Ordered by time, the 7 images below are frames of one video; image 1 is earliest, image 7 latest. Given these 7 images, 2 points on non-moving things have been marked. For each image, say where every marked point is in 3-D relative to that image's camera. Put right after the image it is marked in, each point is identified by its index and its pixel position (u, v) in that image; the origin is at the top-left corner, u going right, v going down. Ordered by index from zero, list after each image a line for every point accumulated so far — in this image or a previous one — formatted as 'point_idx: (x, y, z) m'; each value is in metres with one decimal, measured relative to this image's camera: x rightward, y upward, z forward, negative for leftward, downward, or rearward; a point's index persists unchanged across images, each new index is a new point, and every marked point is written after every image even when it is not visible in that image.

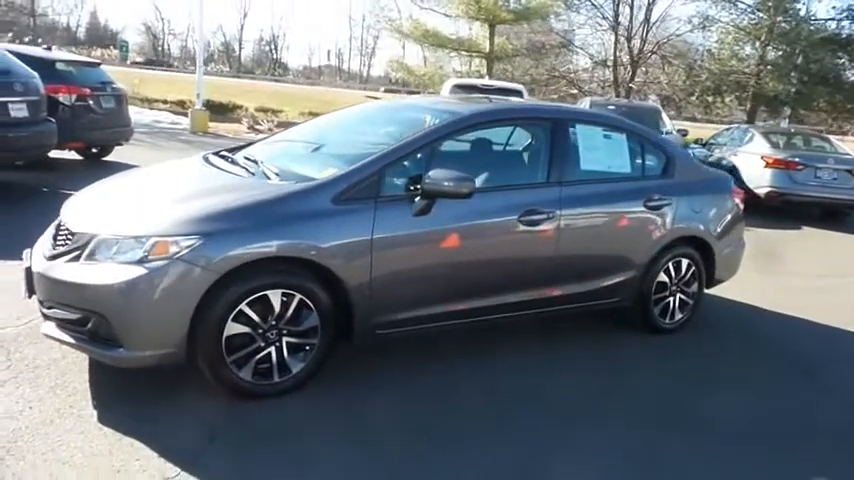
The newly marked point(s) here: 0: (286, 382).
0: (-0.7, -0.7, +3.7) m
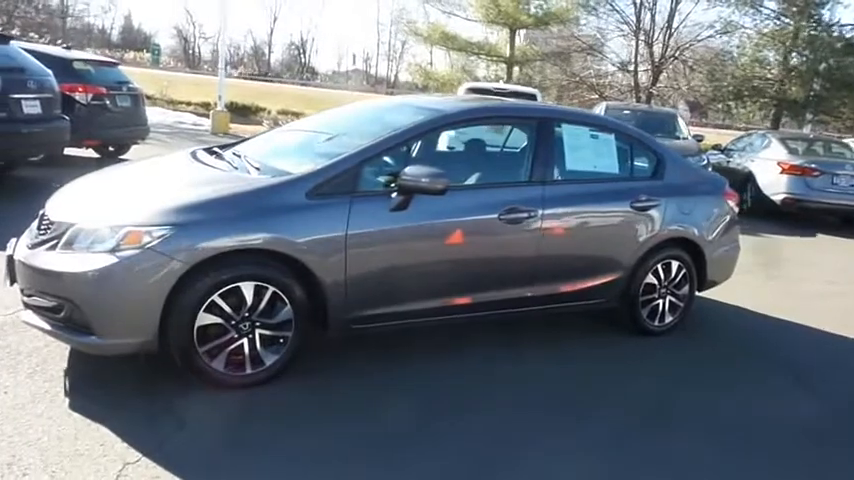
0: (-0.8, -0.7, +3.7) m
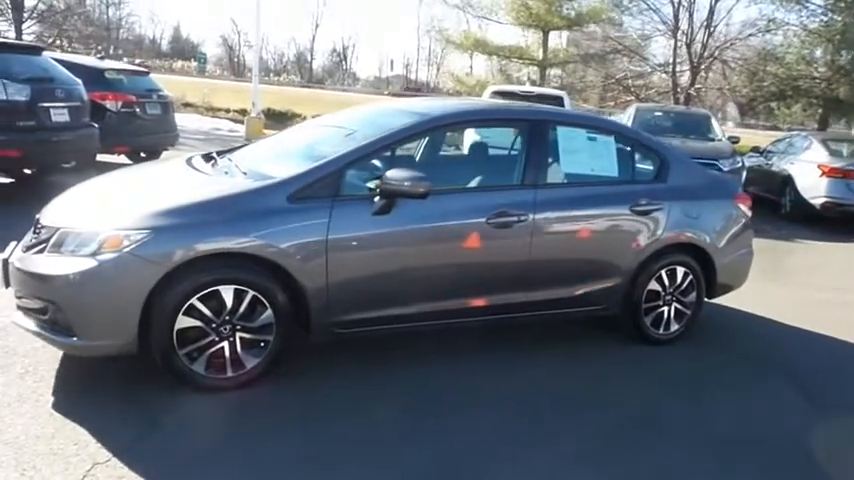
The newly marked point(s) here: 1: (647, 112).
0: (-0.9, -0.7, +3.7) m
1: (+3.1, +1.9, +10.7) m
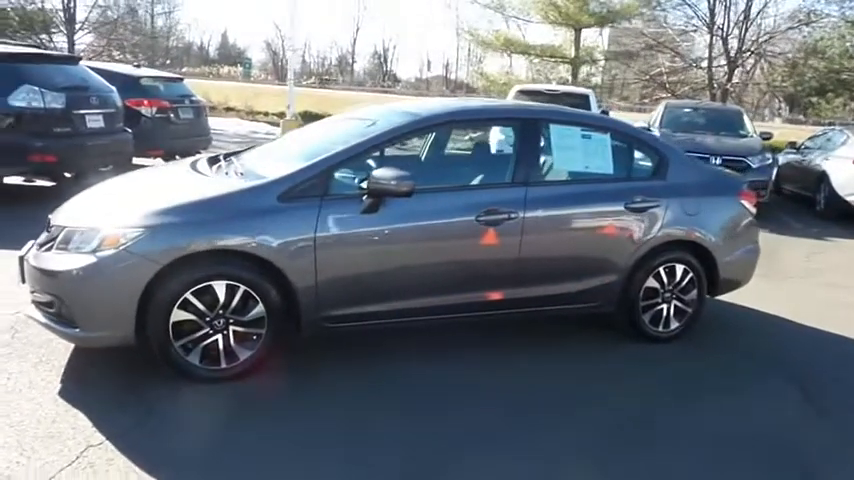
0: (-1.0, -0.7, +3.9) m
1: (+3.6, +1.9, +10.6) m
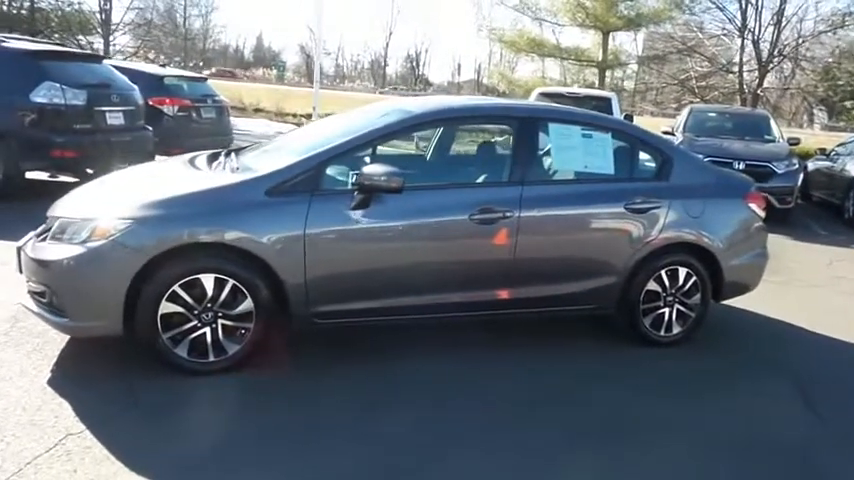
0: (-1.1, -0.6, +3.9) m
1: (+3.9, +1.8, +10.4) m
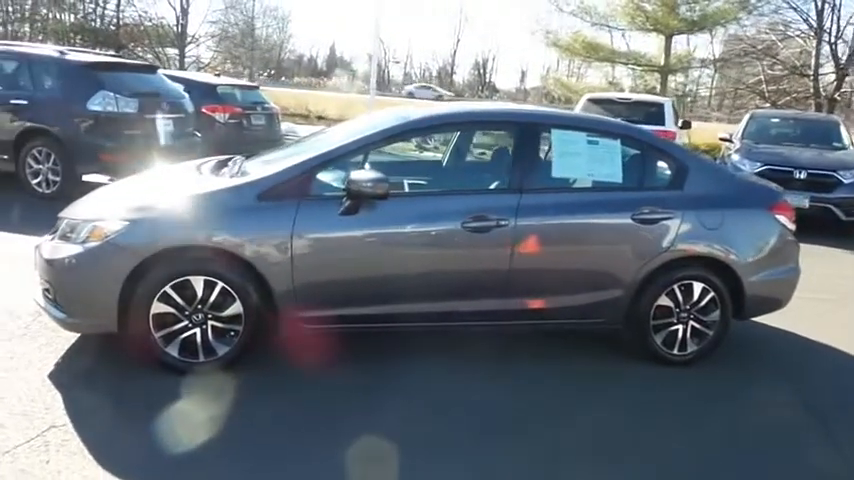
0: (-1.1, -0.7, +4.0) m
1: (+4.5, +1.6, +9.9) m
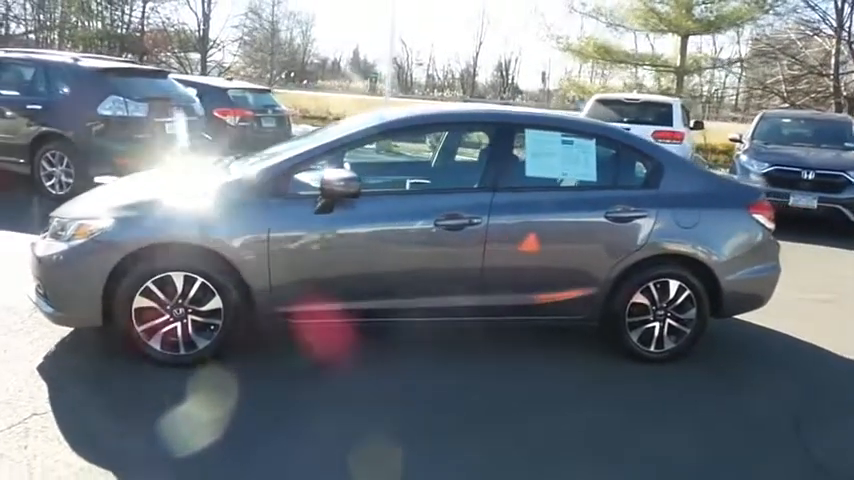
0: (-1.3, -0.7, +4.1) m
1: (+4.7, +1.6, +9.7) m
